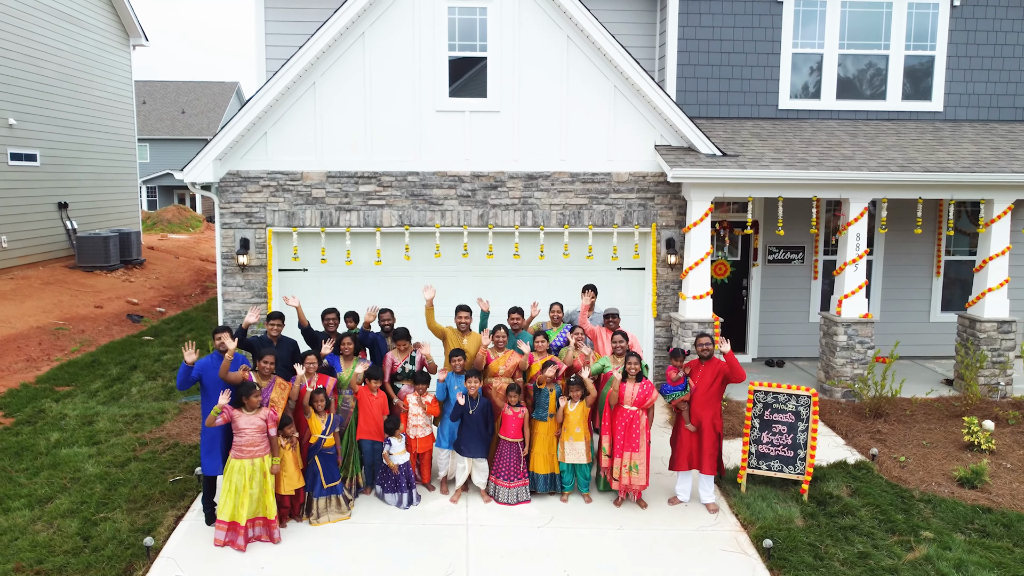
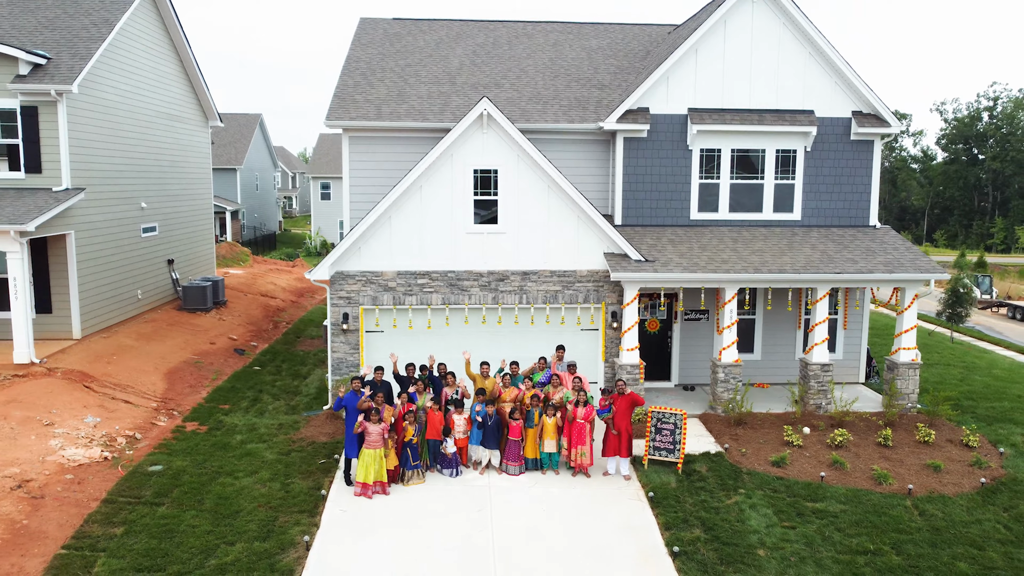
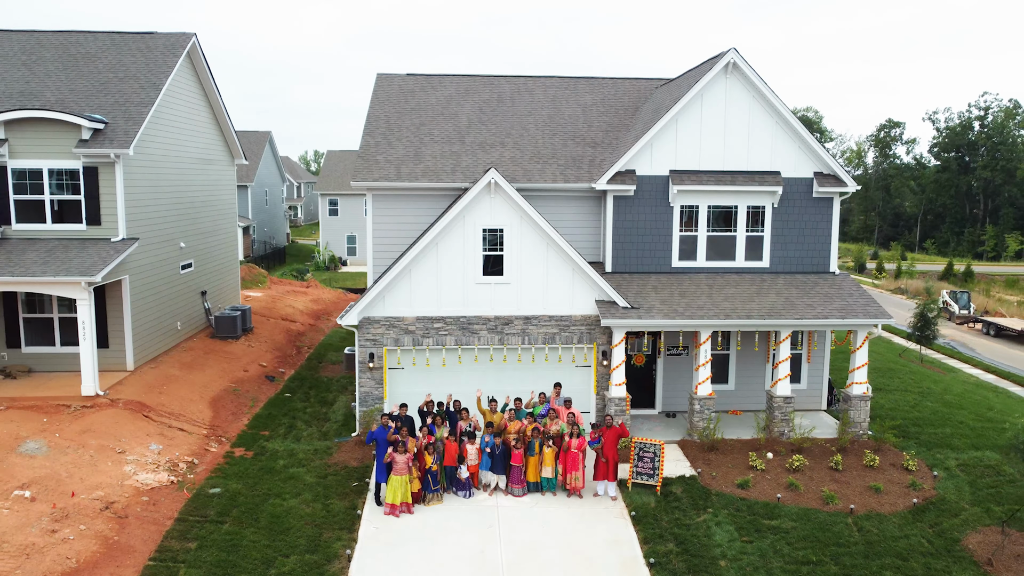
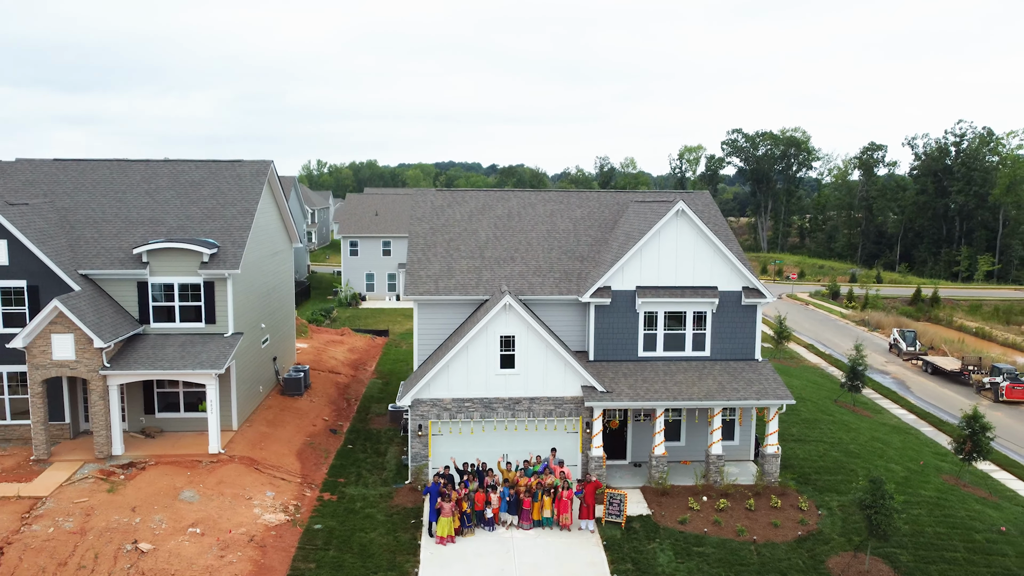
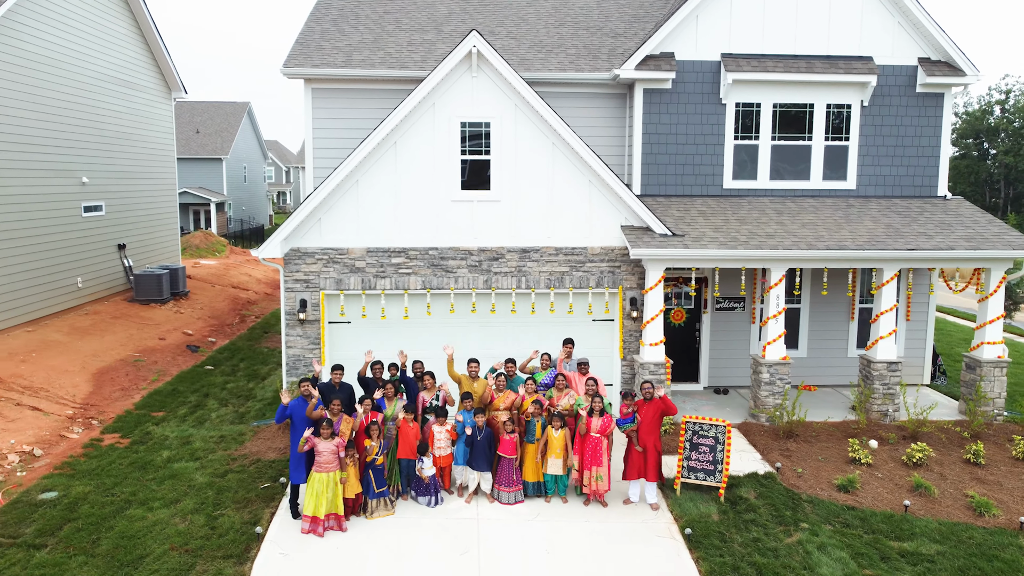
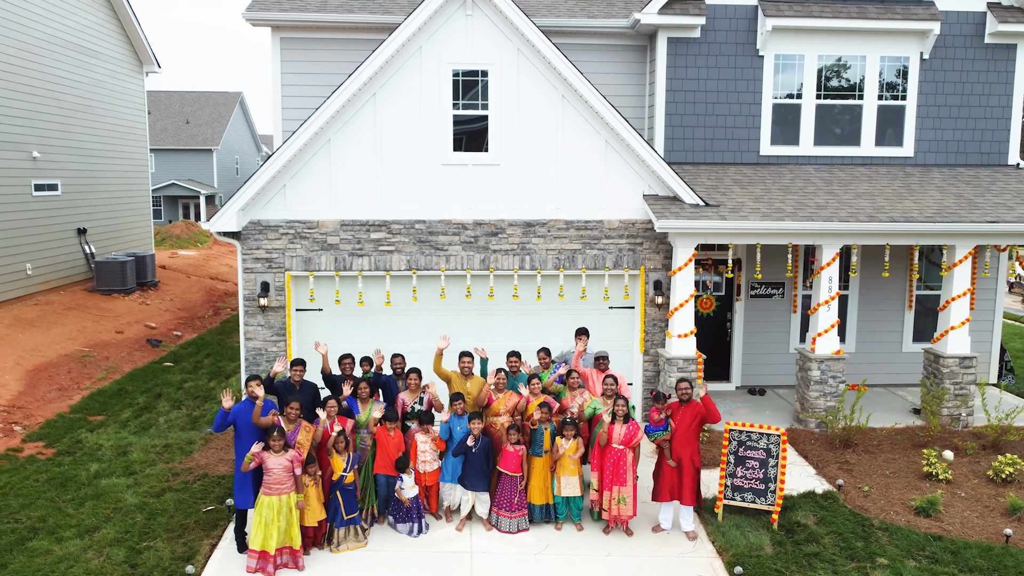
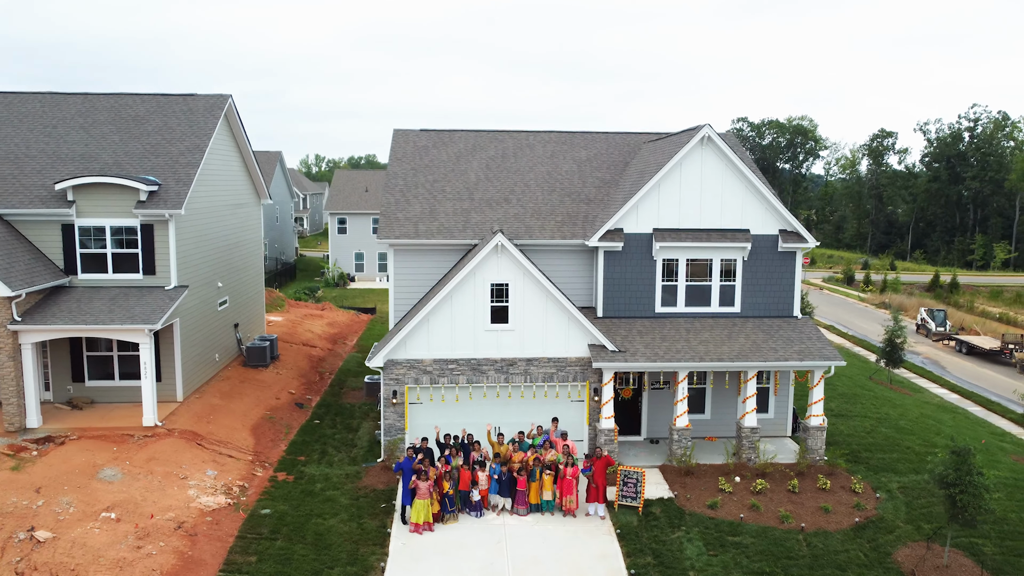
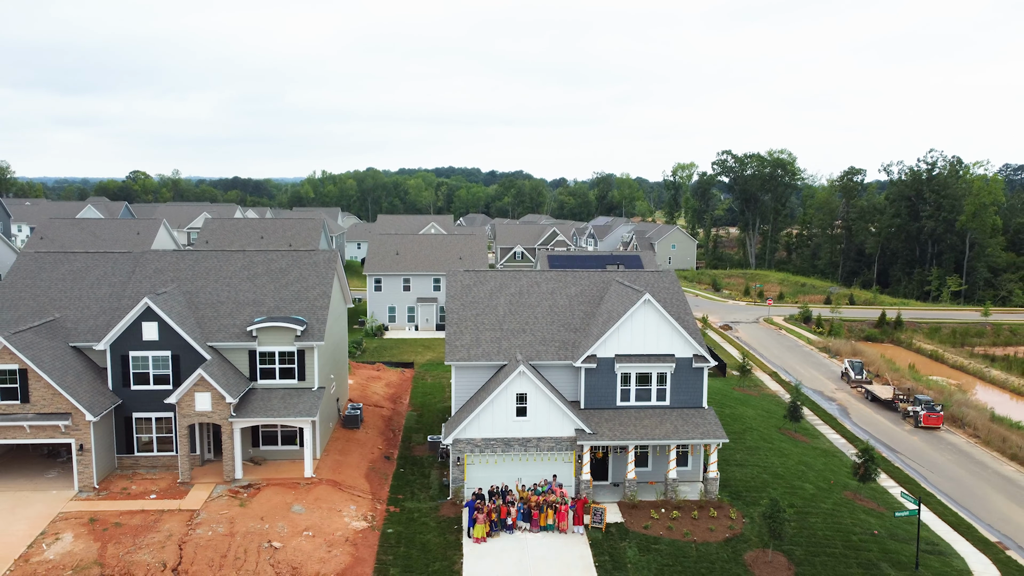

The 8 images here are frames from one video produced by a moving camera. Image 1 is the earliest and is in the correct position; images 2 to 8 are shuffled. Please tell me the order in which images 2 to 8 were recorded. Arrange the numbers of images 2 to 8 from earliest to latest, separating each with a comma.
6, 5, 2, 3, 7, 4, 8
